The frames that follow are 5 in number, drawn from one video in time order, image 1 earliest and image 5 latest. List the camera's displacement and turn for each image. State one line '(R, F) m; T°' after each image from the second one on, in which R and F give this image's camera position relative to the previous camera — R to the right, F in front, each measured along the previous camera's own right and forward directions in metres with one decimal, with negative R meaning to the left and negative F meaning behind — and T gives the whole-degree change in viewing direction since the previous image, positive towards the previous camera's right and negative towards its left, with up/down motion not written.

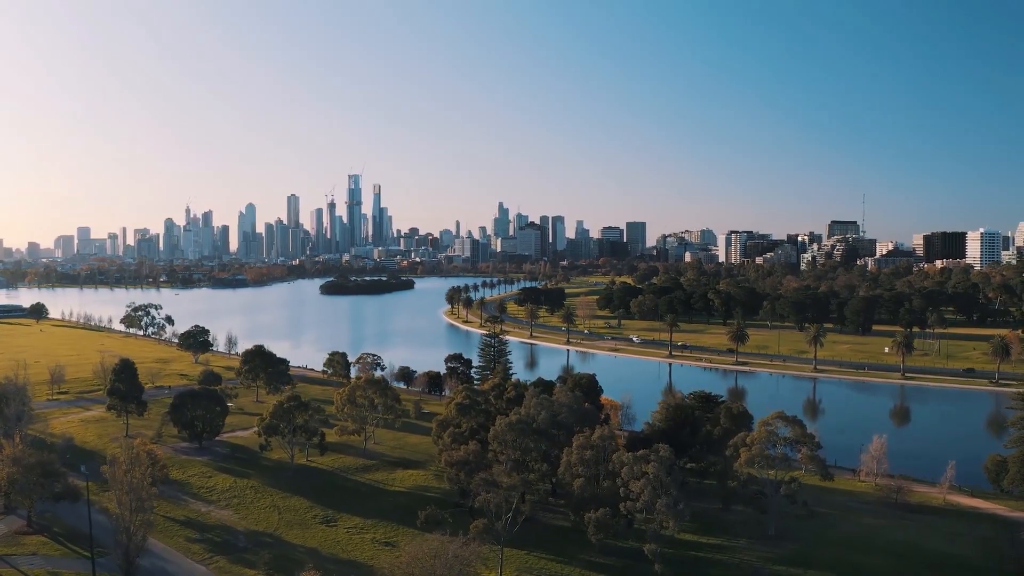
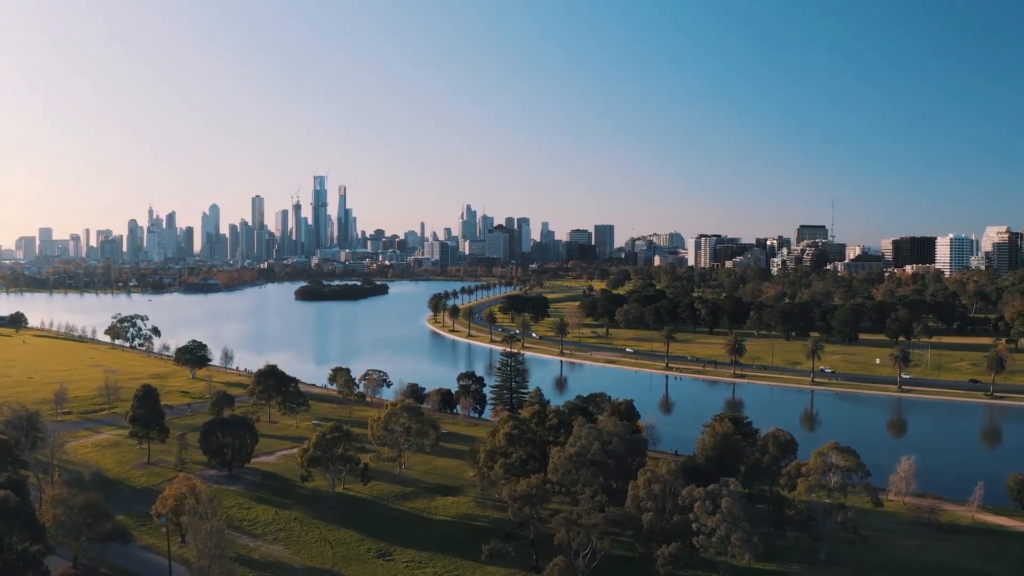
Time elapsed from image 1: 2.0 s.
(-2.6, +0.1) m; +2°
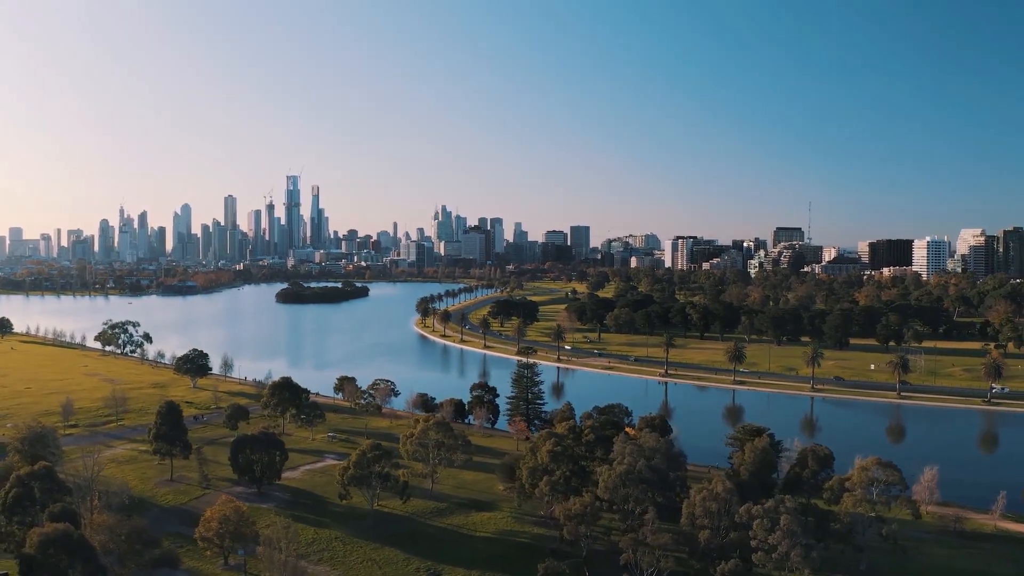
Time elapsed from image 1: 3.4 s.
(-2.2, 0.0) m; +2°
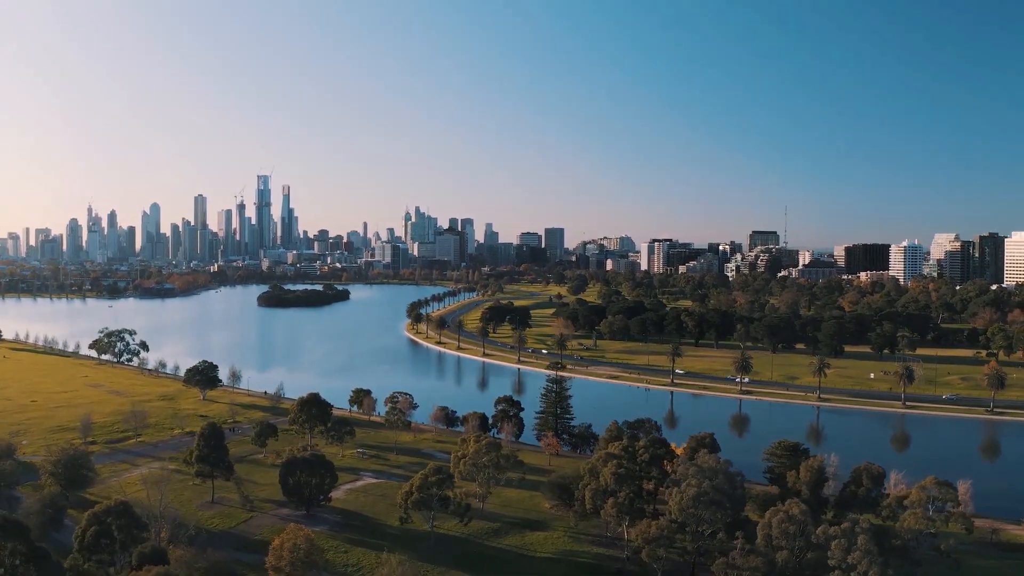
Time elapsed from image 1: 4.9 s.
(-2.9, 0.0) m; +2°
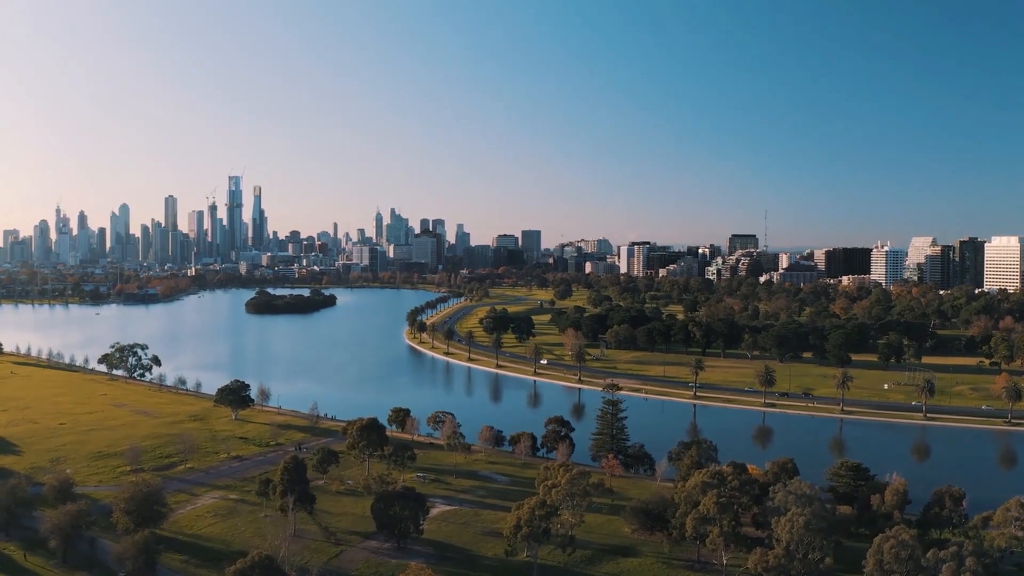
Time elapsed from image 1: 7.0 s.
(-4.3, -0.2) m; +2°
